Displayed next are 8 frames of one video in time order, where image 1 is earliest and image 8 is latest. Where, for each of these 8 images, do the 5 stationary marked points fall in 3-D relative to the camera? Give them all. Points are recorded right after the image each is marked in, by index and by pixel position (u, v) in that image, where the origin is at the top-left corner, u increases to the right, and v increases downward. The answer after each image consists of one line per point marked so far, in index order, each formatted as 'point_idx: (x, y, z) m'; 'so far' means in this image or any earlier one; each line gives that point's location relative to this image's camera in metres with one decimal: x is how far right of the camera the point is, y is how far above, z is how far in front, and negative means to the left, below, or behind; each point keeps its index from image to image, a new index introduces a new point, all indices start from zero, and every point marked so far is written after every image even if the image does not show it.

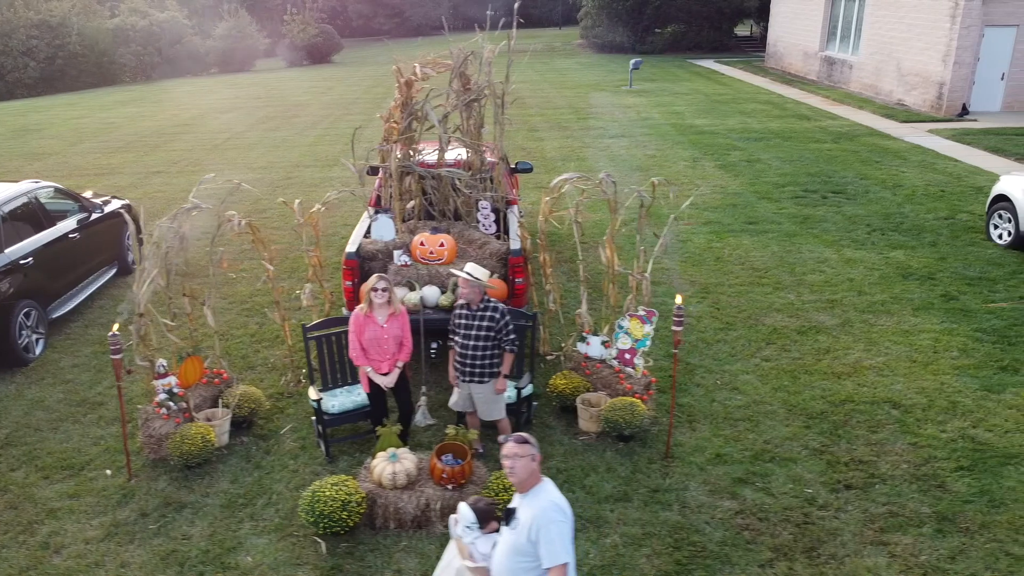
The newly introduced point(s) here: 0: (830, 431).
0: (+2.3, -1.0, +6.3) m
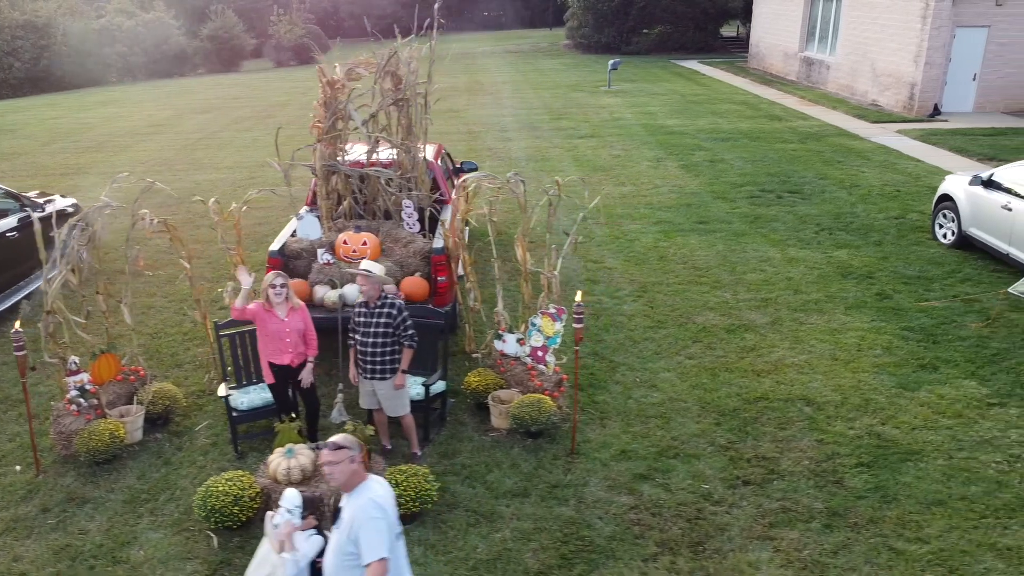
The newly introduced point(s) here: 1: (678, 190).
0: (+1.7, -1.0, +6.4) m
1: (+2.6, +1.5, +13.5) m
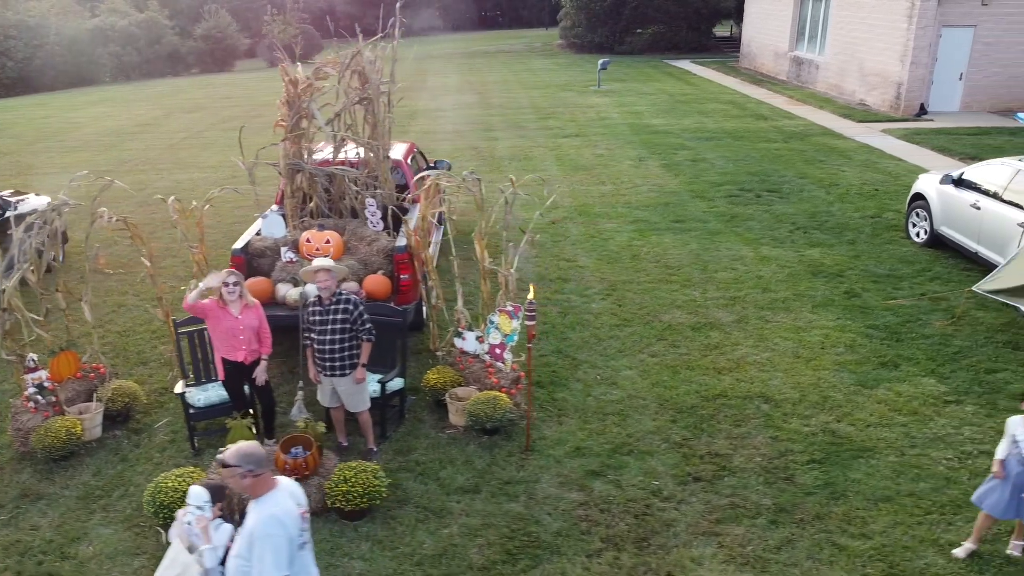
0: (+1.3, -1.0, +6.4) m
1: (+2.3, +1.5, +13.5) m
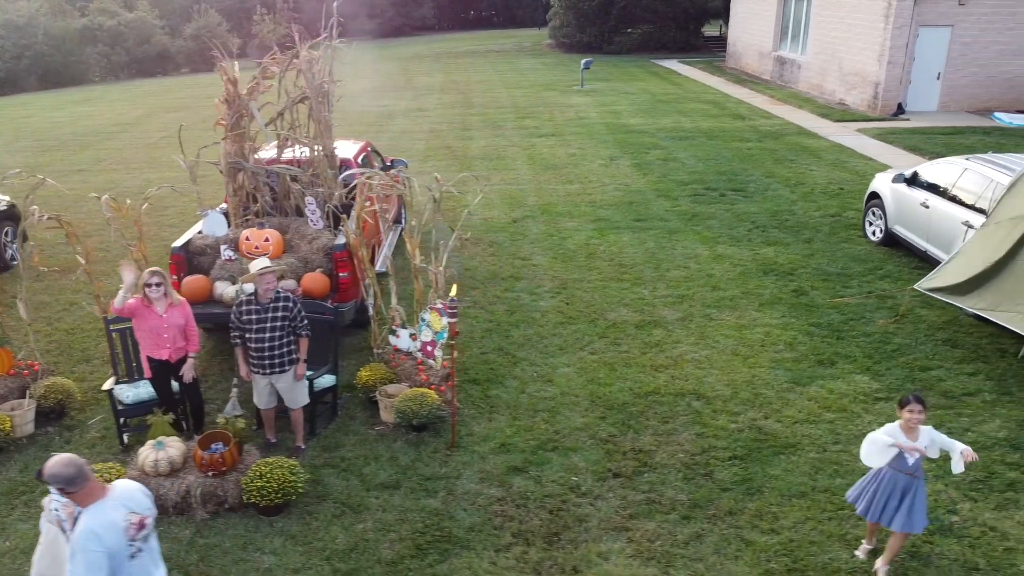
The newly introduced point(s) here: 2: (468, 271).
0: (+0.8, -1.0, +6.4) m
1: (+1.7, +1.6, +13.5) m
2: (-0.5, +0.2, +9.8) m
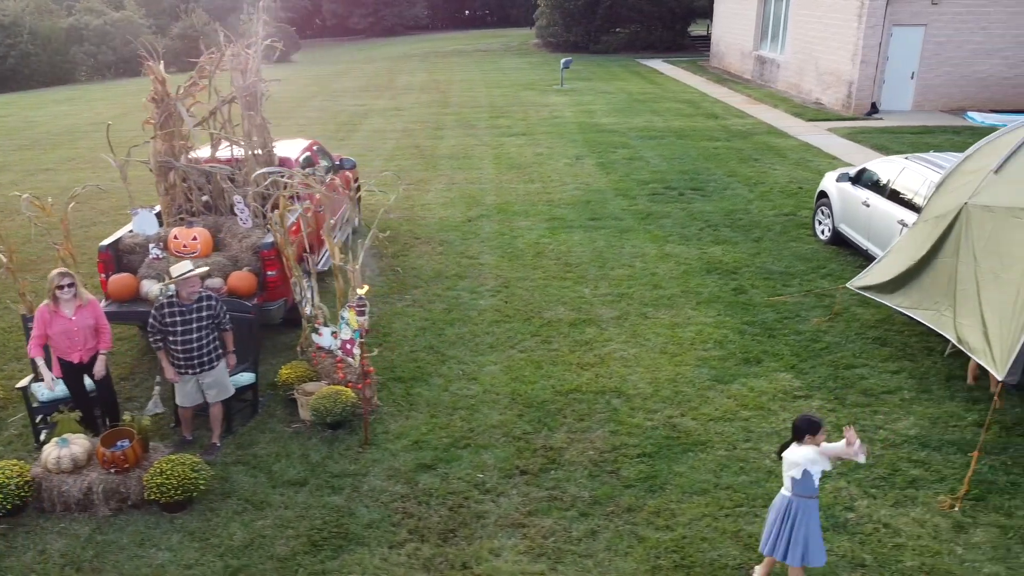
0: (+0.2, -1.0, +6.5) m
1: (+1.1, +1.6, +13.6) m
2: (-1.1, +0.2, +9.8) m
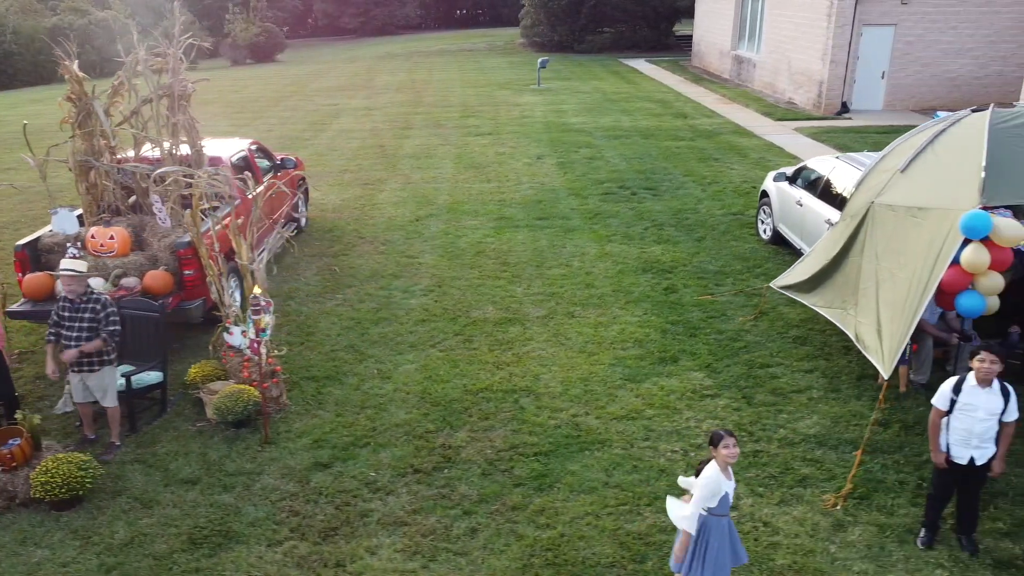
0: (-0.5, -1.0, +6.5) m
1: (+0.4, +1.6, +13.6) m
2: (-1.8, +0.2, +9.8) m
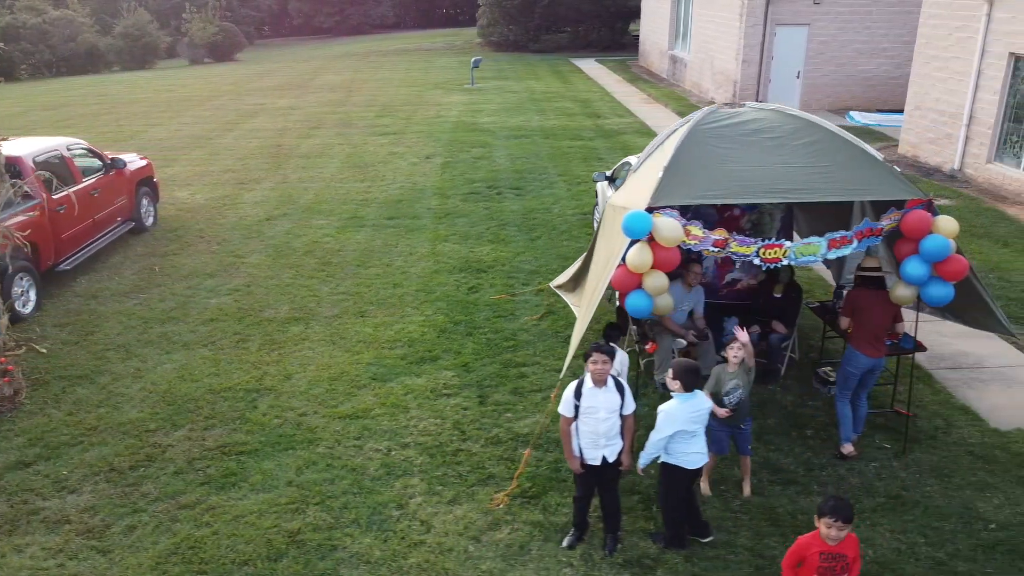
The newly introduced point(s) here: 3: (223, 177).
0: (-2.6, -1.0, +6.5) m
1: (-1.6, +1.6, +13.6) m
2: (-3.9, +0.2, +9.9) m
3: (-4.8, +1.9, +14.6) m
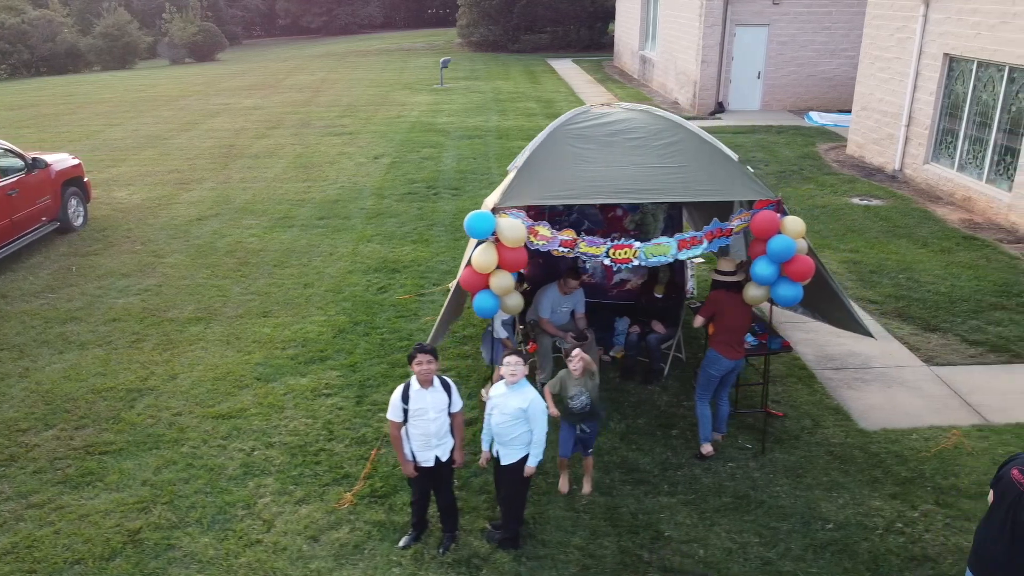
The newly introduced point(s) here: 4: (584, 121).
0: (-3.5, -1.0, +6.5) m
1: (-2.6, +1.6, +13.6) m
2: (-4.8, +0.2, +9.9) m
3: (-5.8, +1.9, +14.6) m
4: (+0.5, +1.2, +6.1) m
